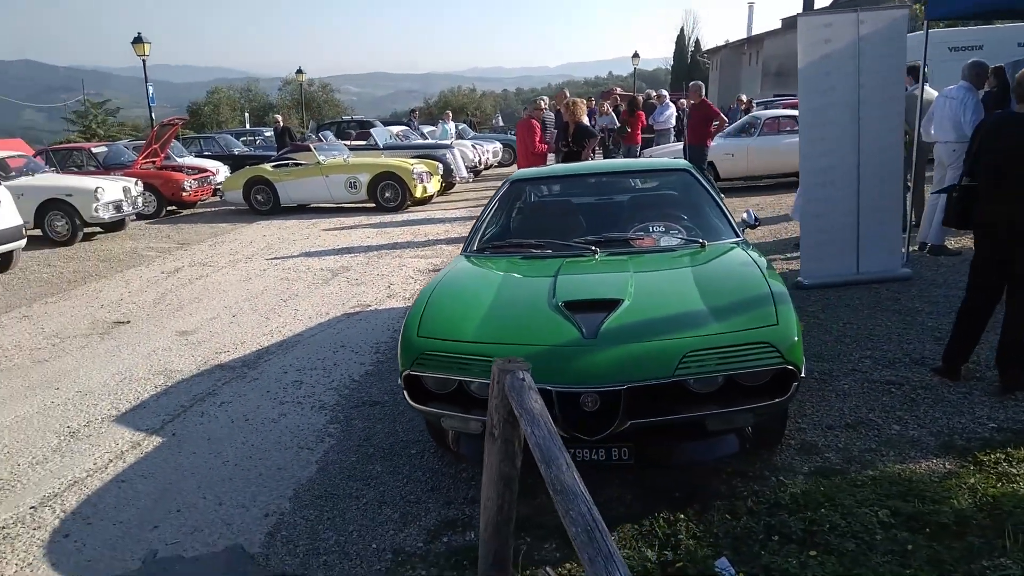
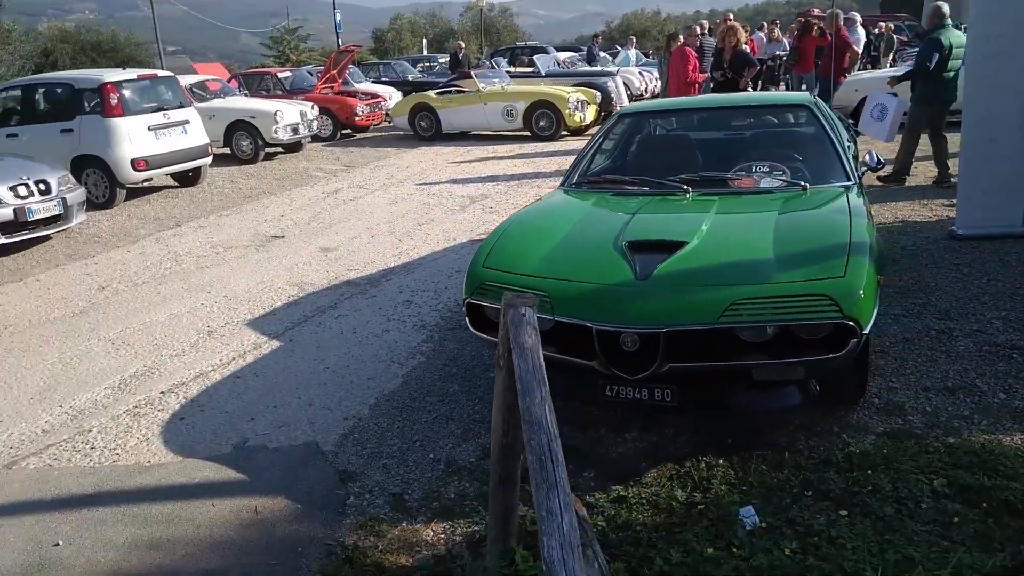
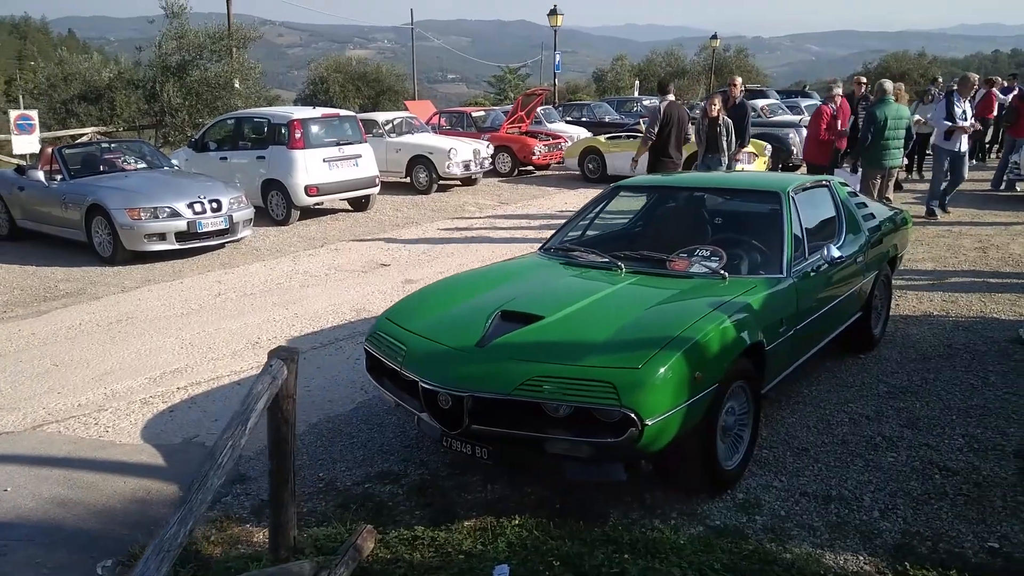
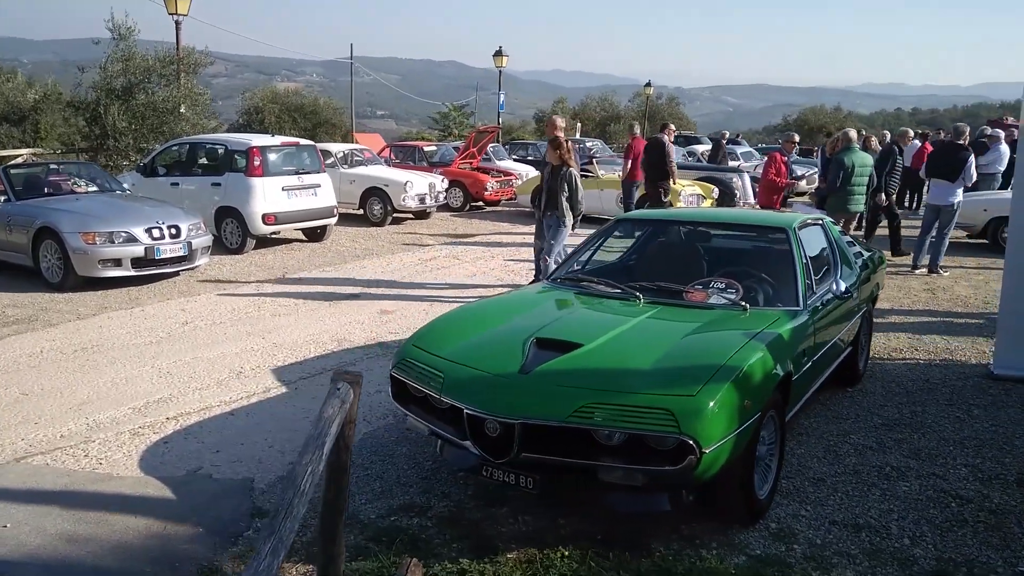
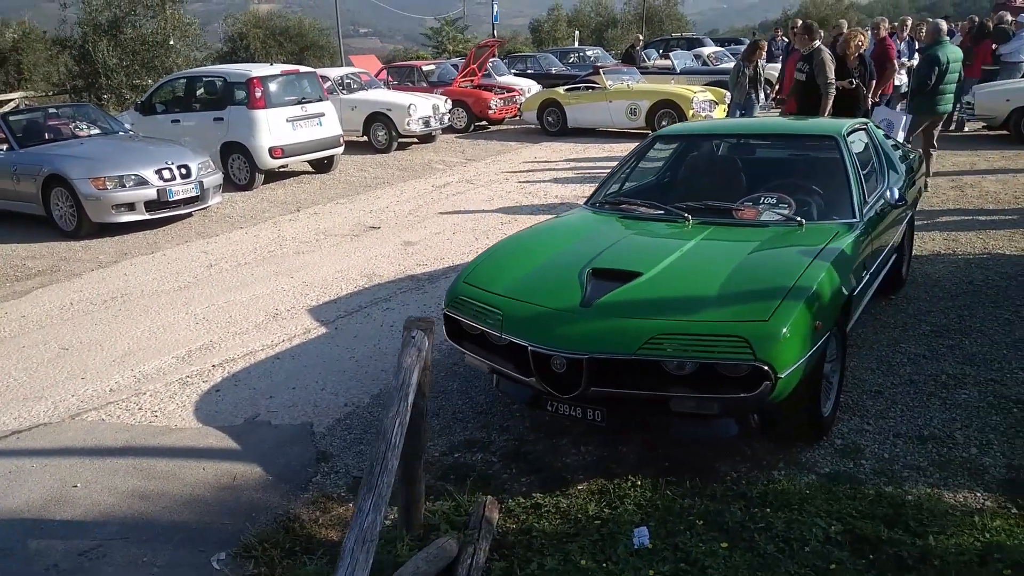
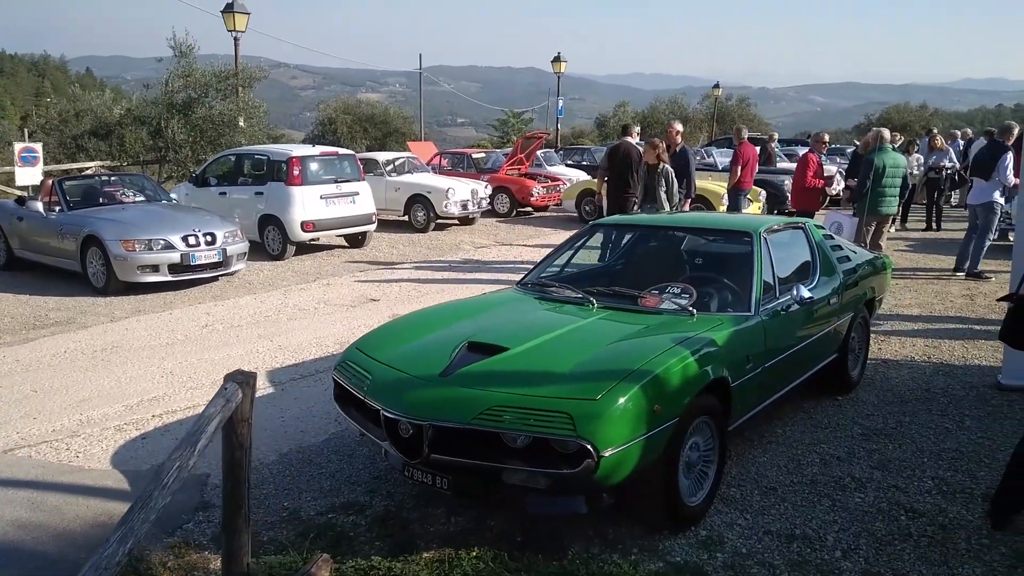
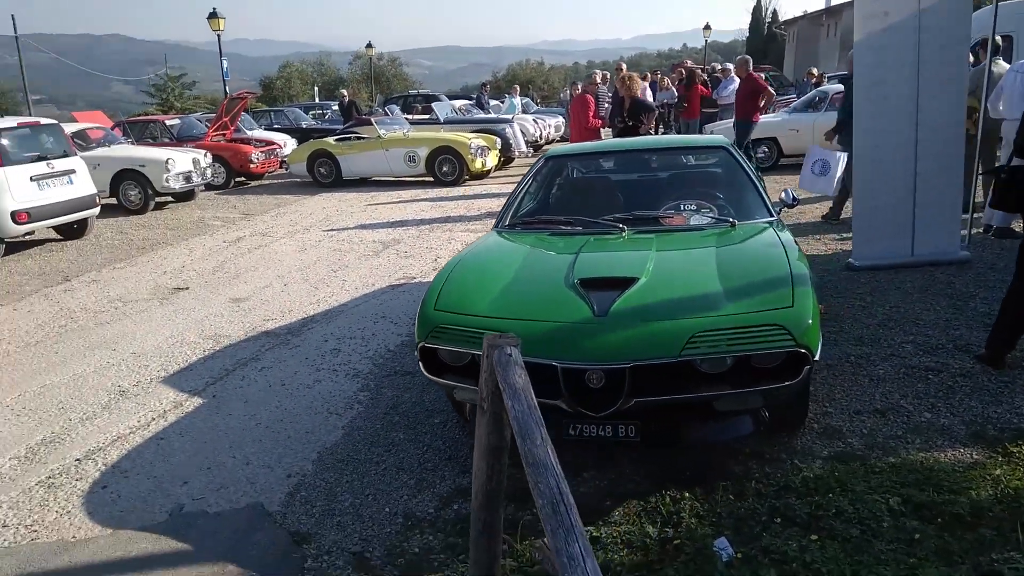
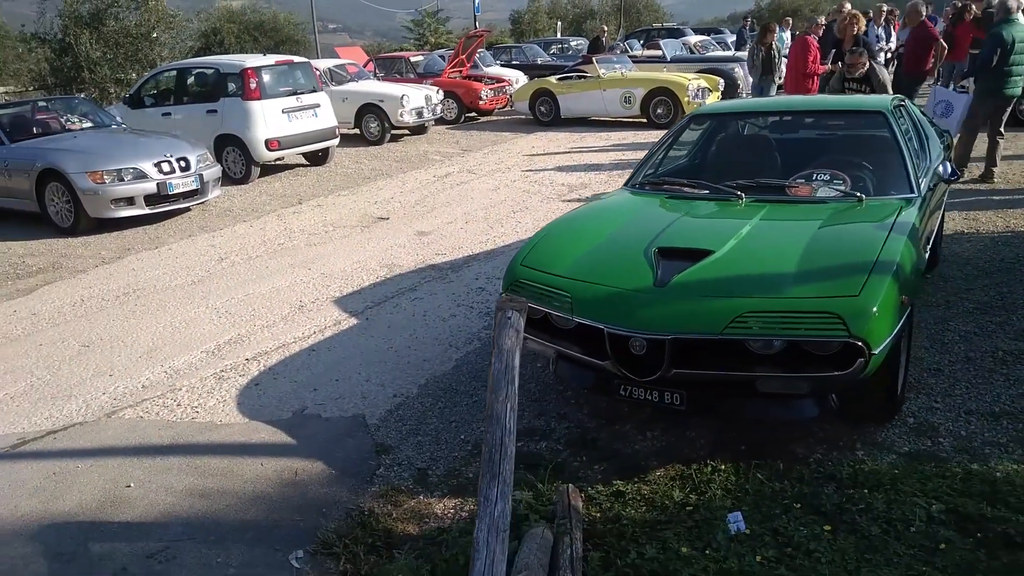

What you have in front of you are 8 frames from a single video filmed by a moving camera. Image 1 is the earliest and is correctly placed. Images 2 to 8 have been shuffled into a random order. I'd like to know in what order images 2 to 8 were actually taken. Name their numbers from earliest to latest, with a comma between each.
7, 2, 8, 5, 3, 6, 4
